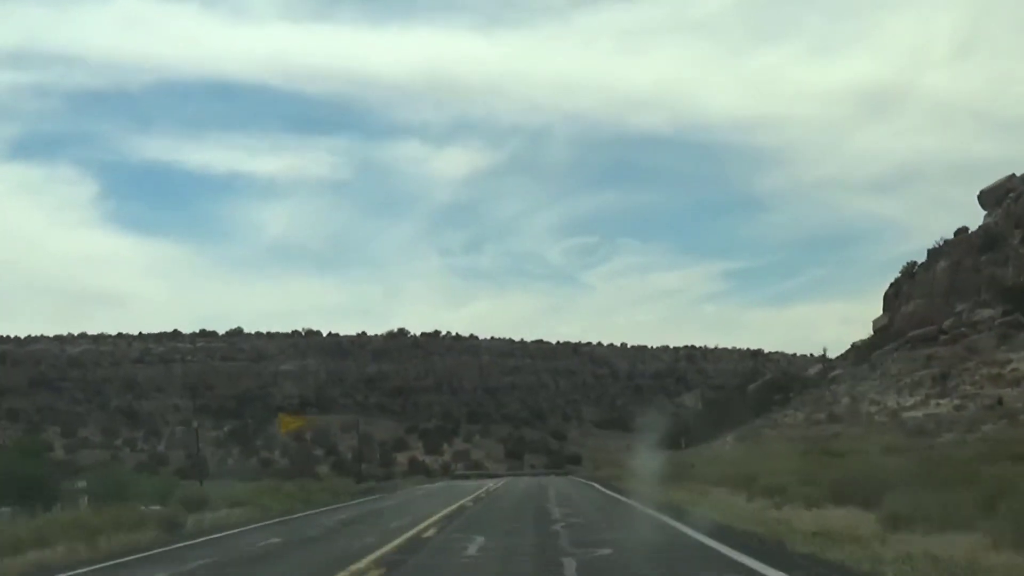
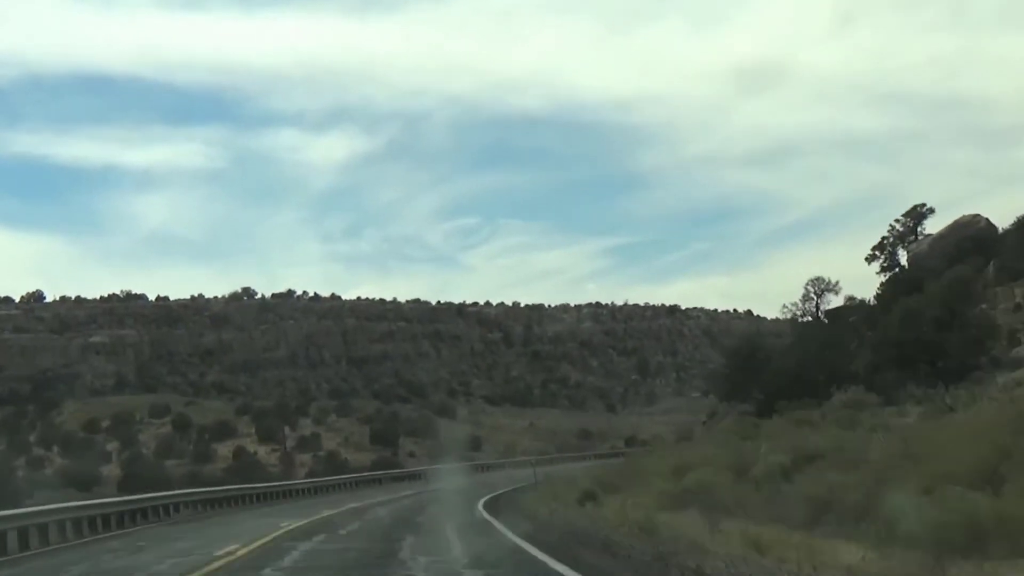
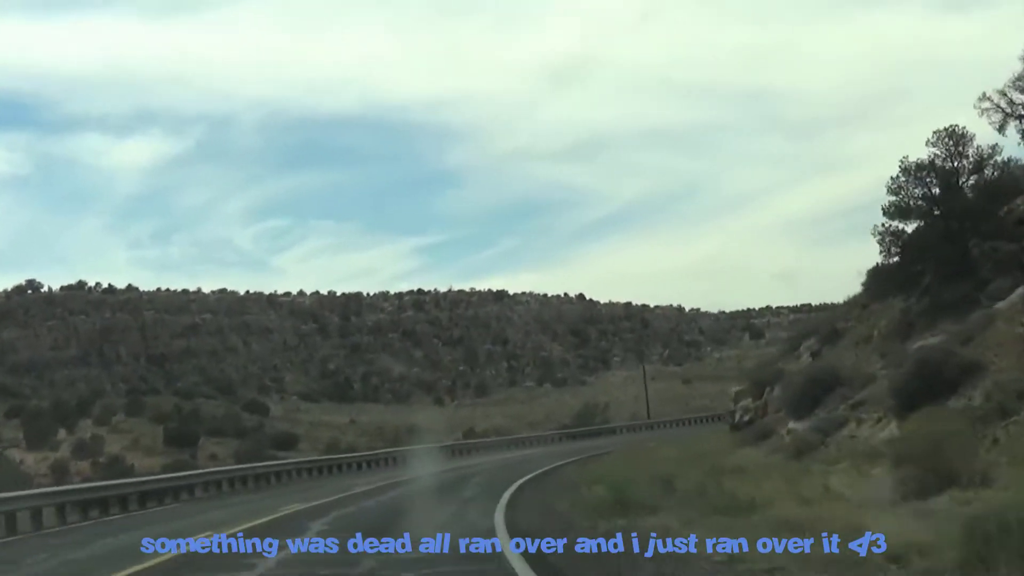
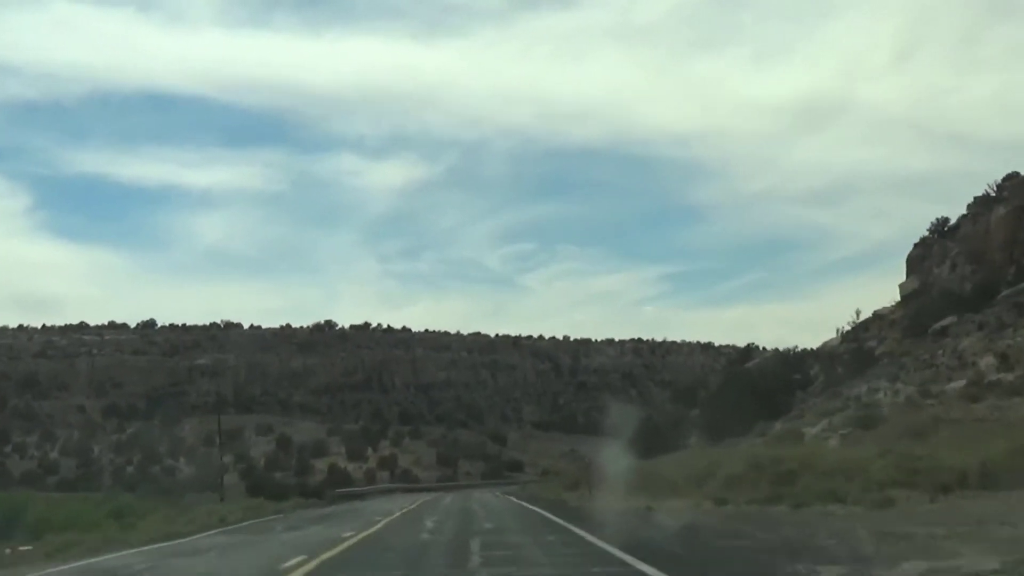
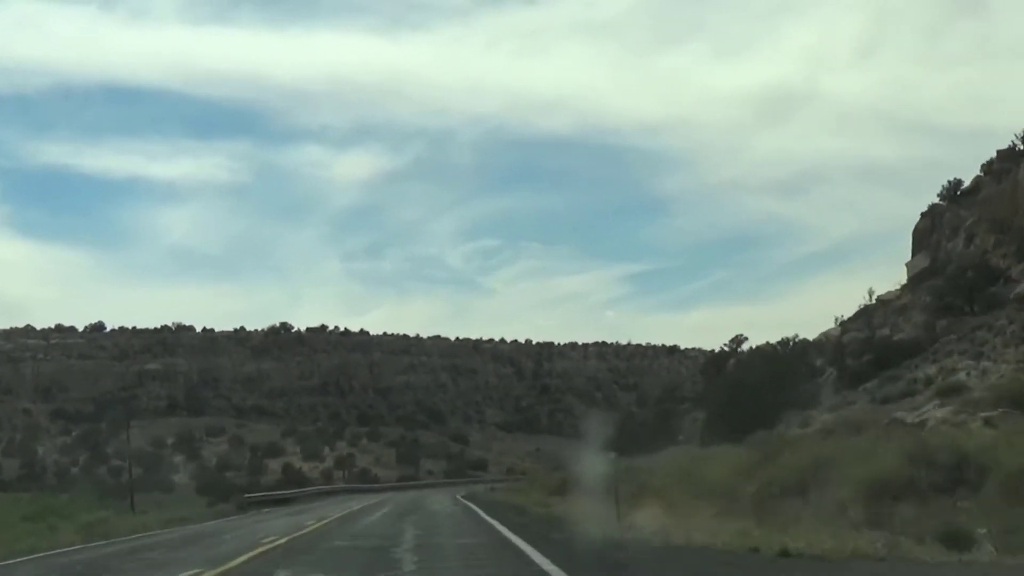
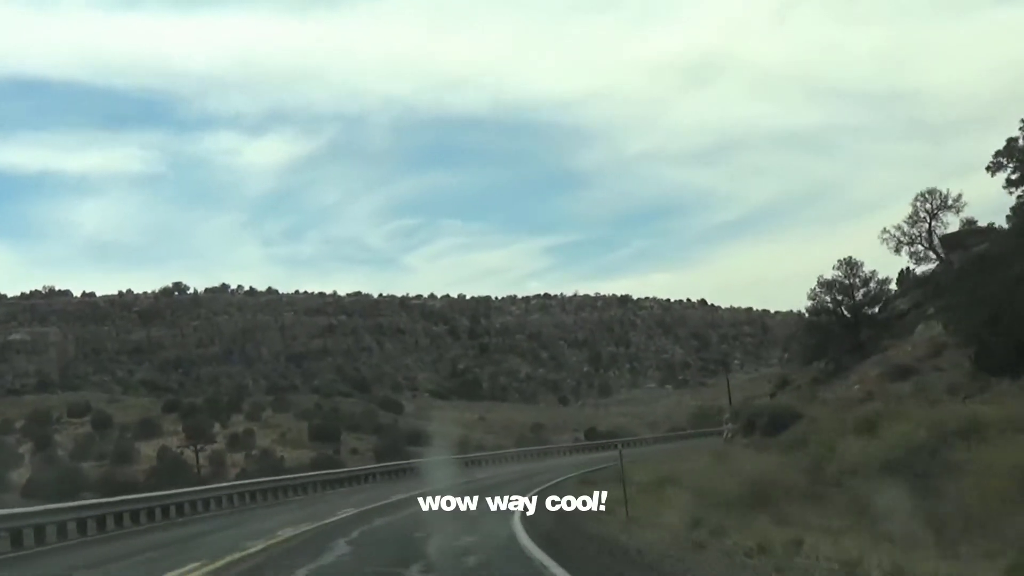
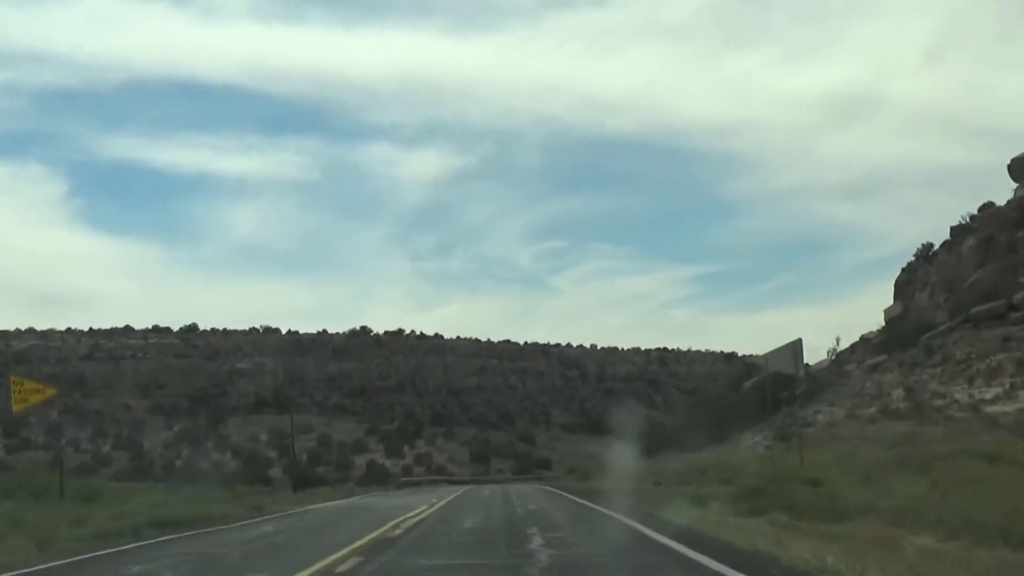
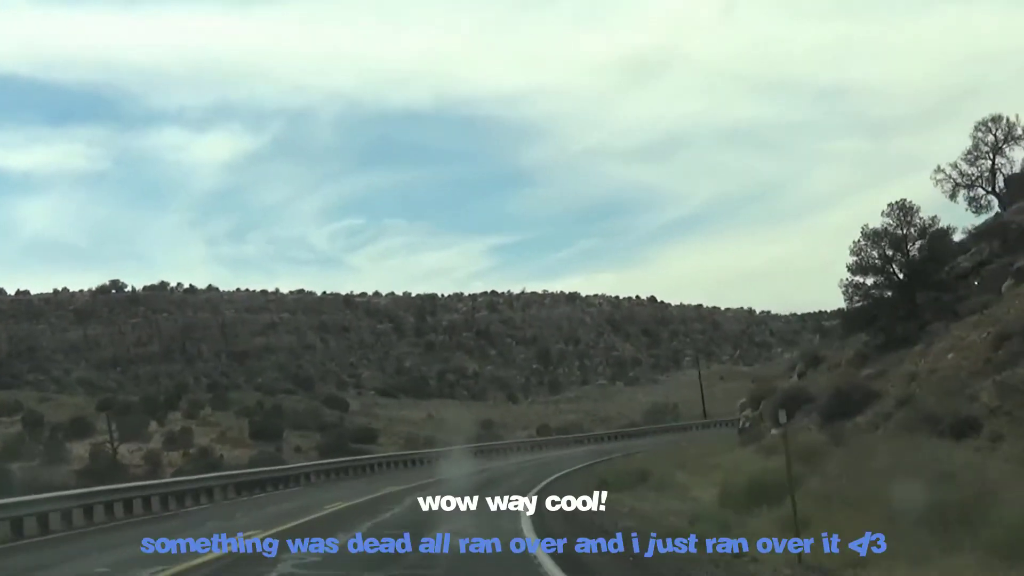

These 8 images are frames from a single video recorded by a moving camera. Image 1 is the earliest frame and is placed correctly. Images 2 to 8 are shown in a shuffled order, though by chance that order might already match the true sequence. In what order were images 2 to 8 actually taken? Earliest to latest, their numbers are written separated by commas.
7, 4, 5, 2, 6, 8, 3
